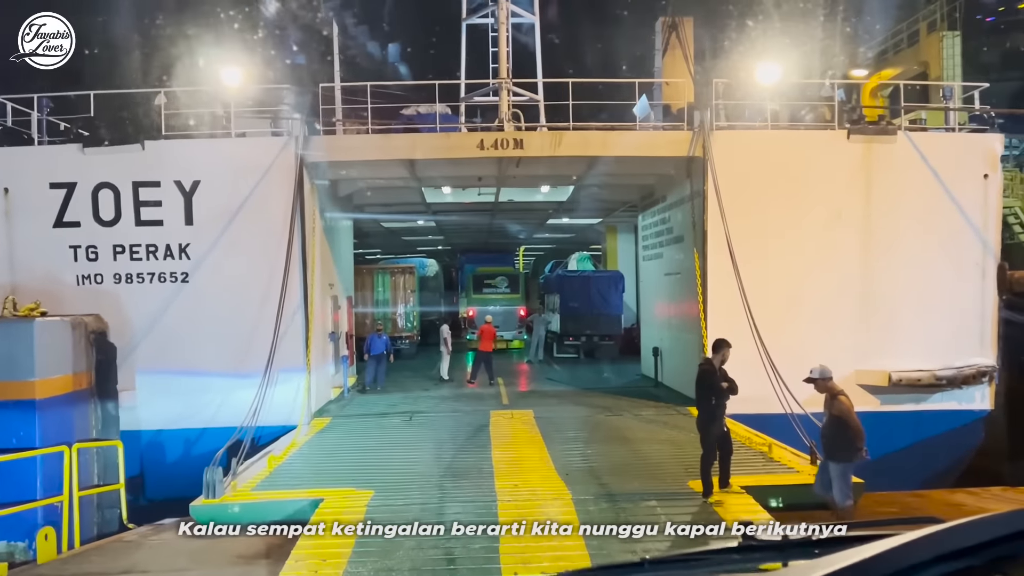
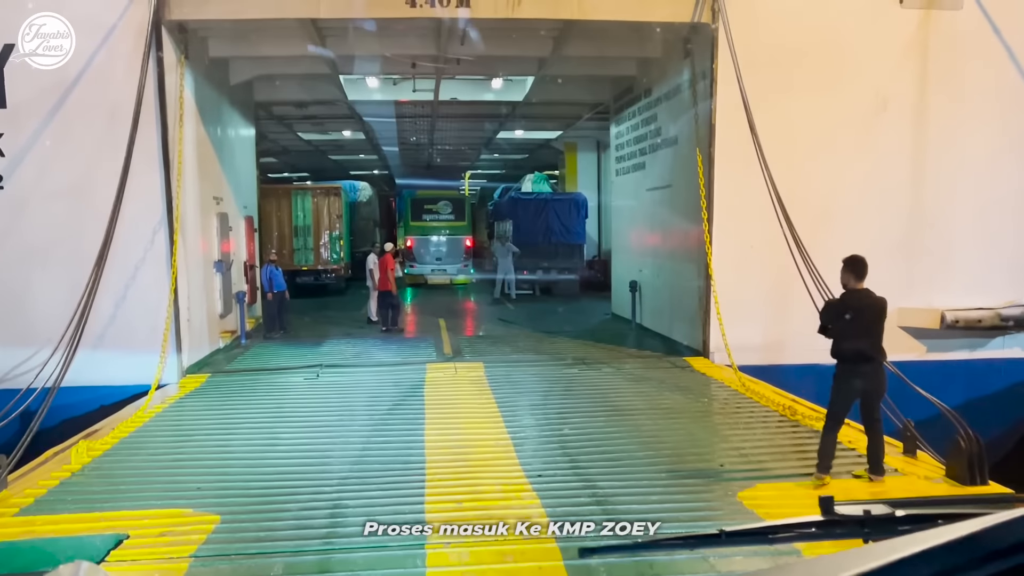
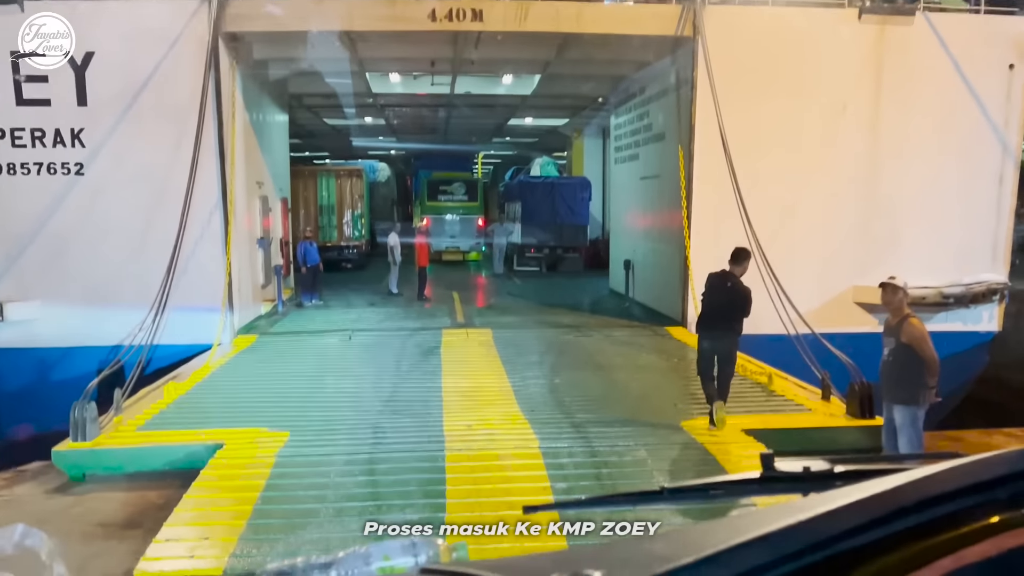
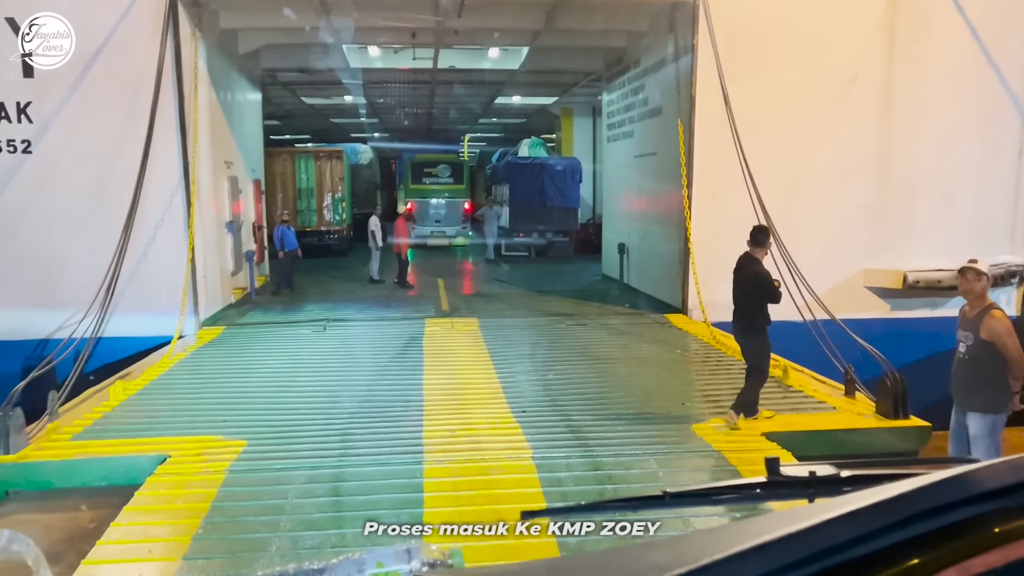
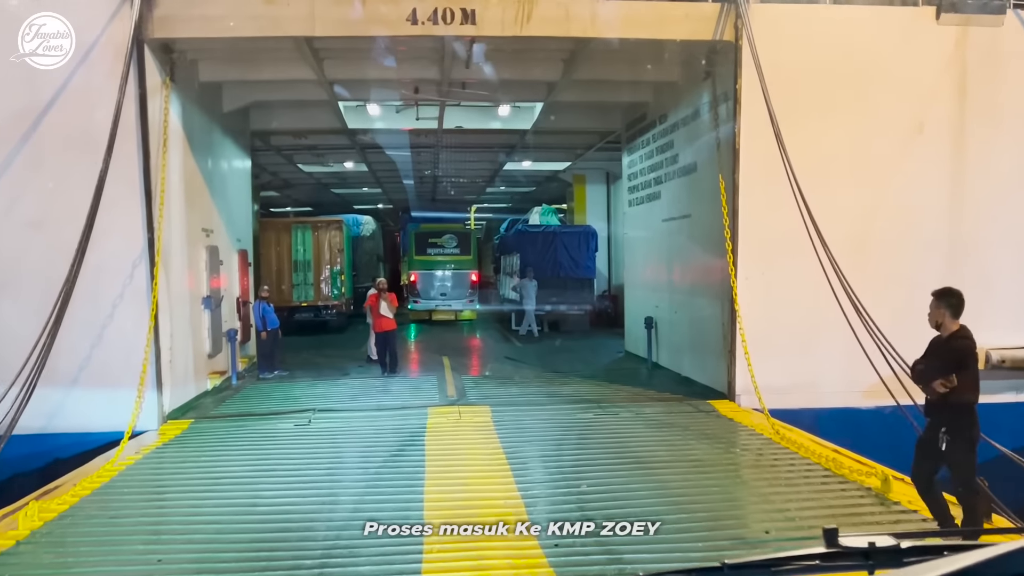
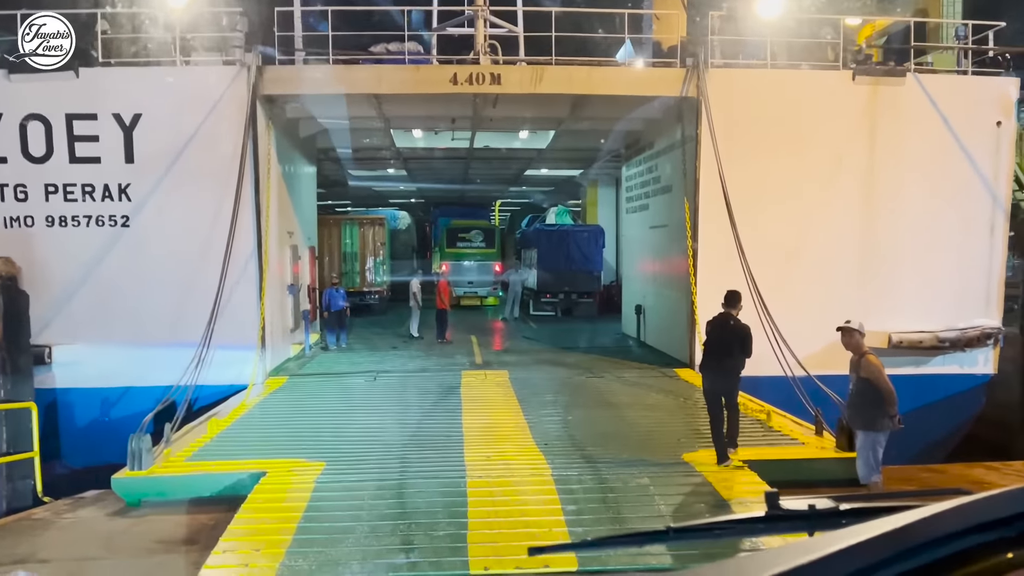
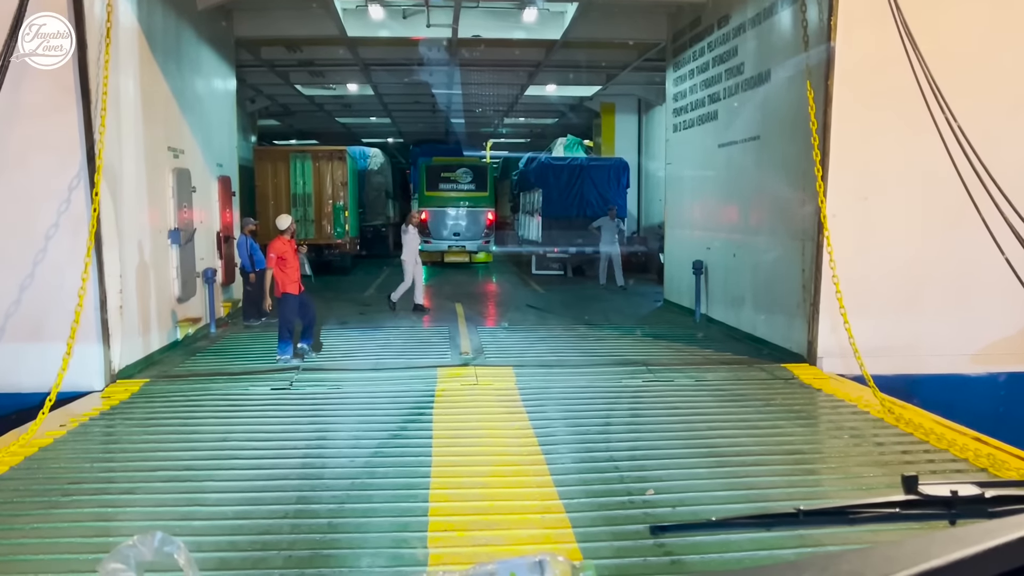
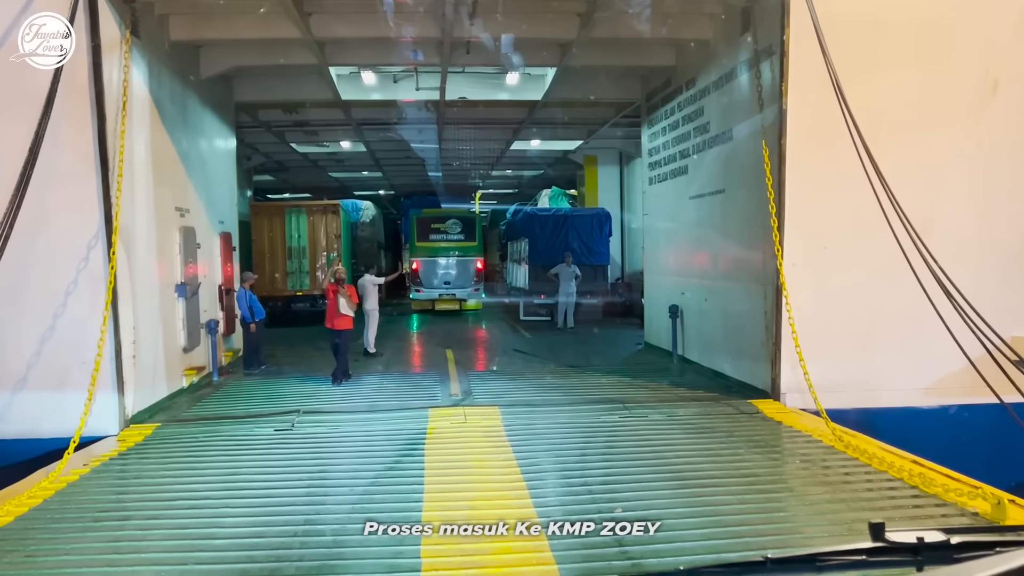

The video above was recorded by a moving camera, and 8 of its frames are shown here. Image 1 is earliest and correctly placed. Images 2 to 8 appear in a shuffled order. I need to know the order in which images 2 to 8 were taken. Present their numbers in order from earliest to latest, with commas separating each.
6, 3, 4, 2, 5, 8, 7
